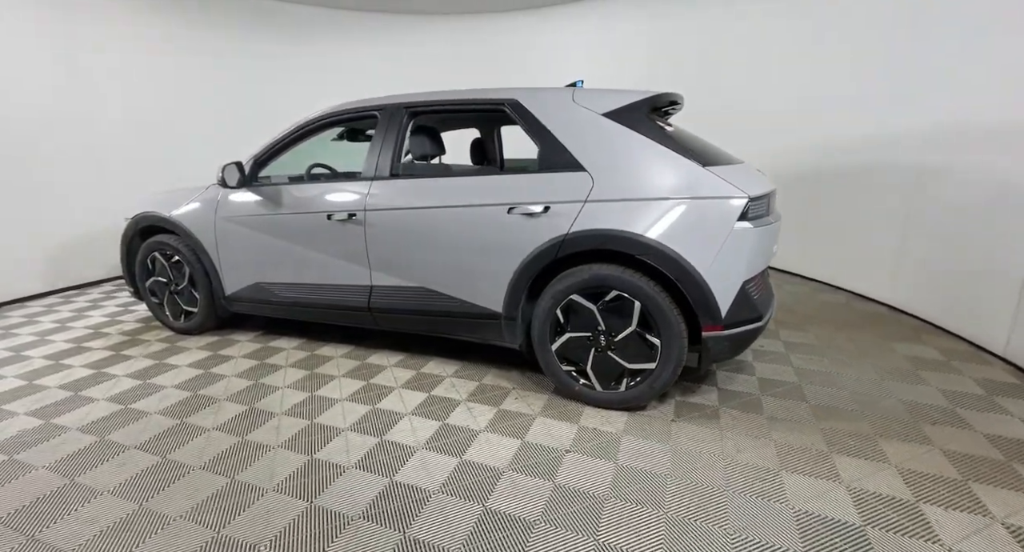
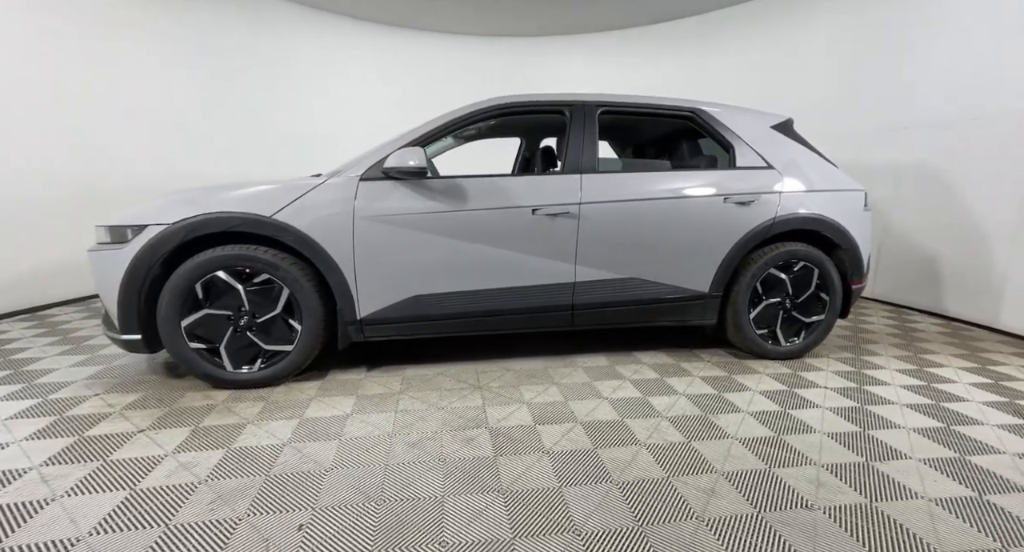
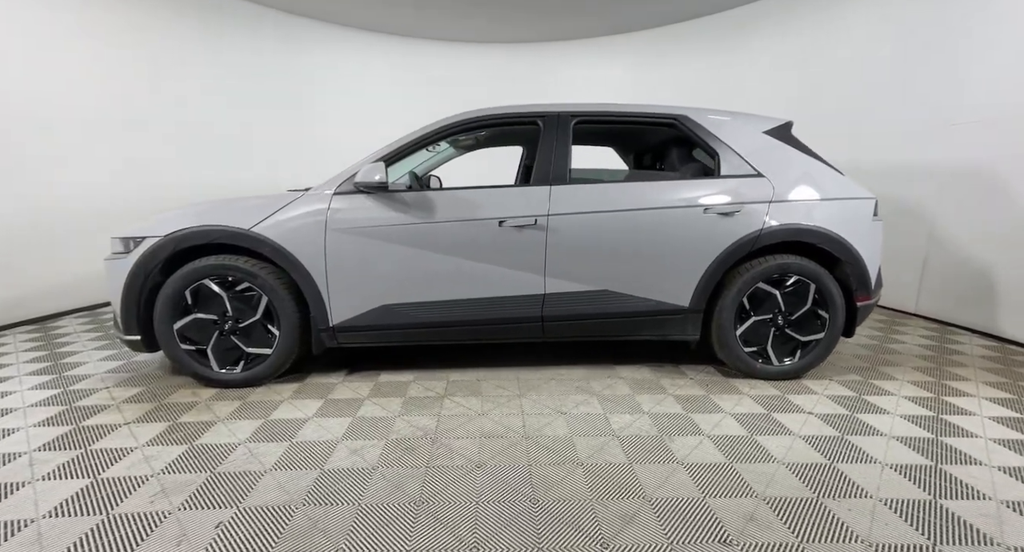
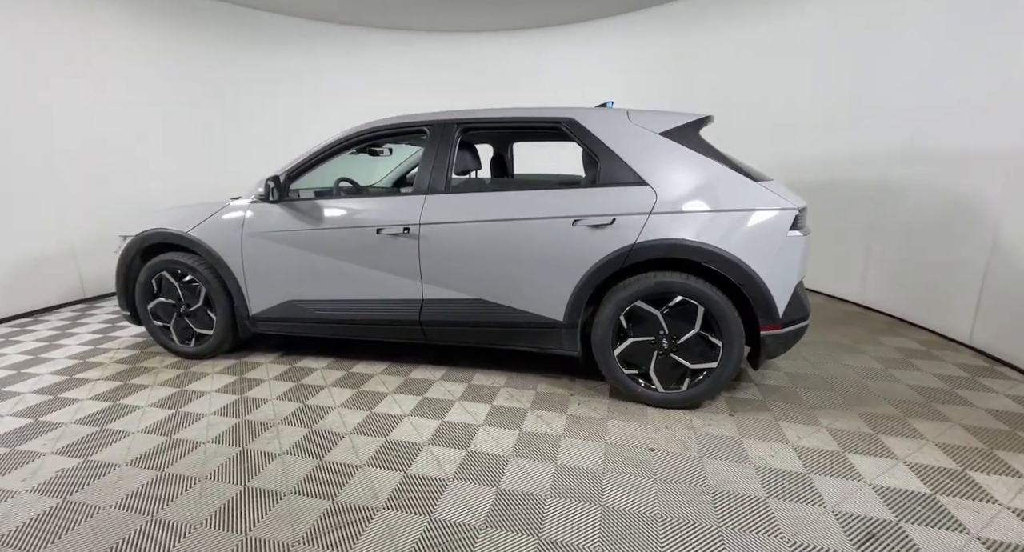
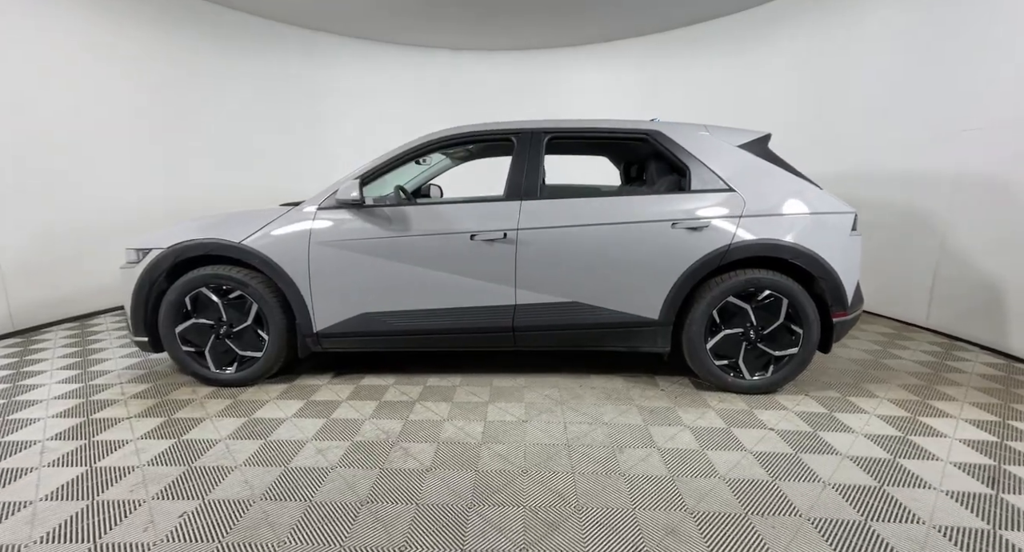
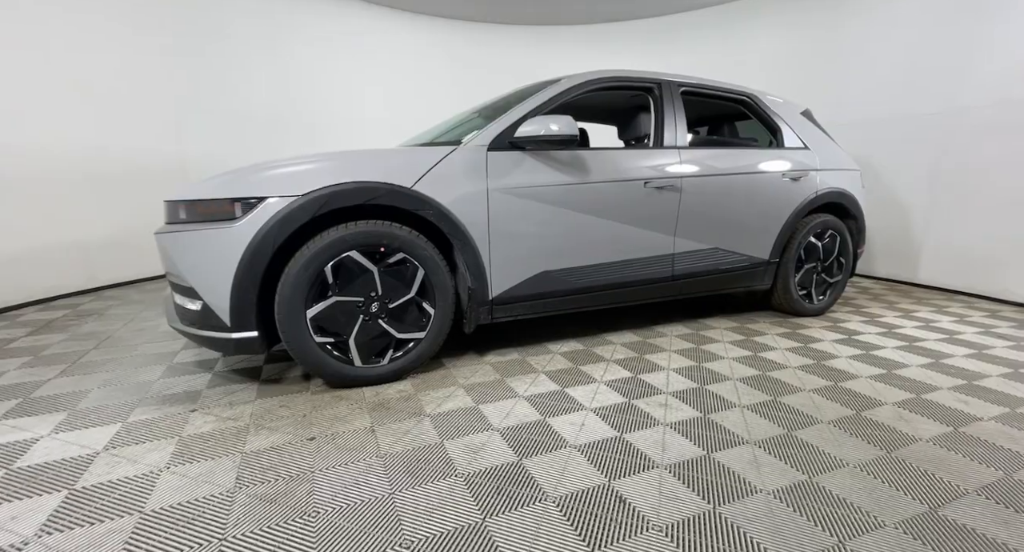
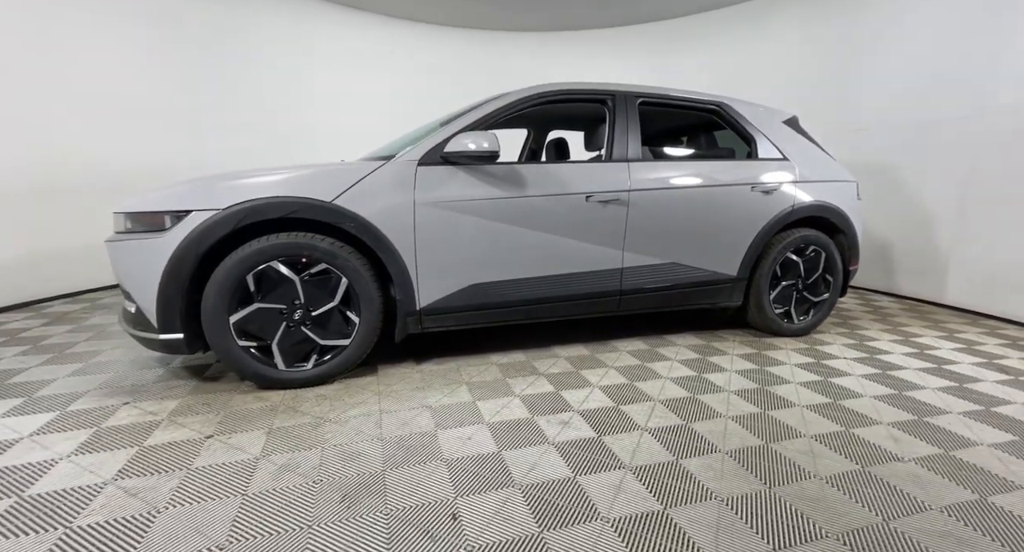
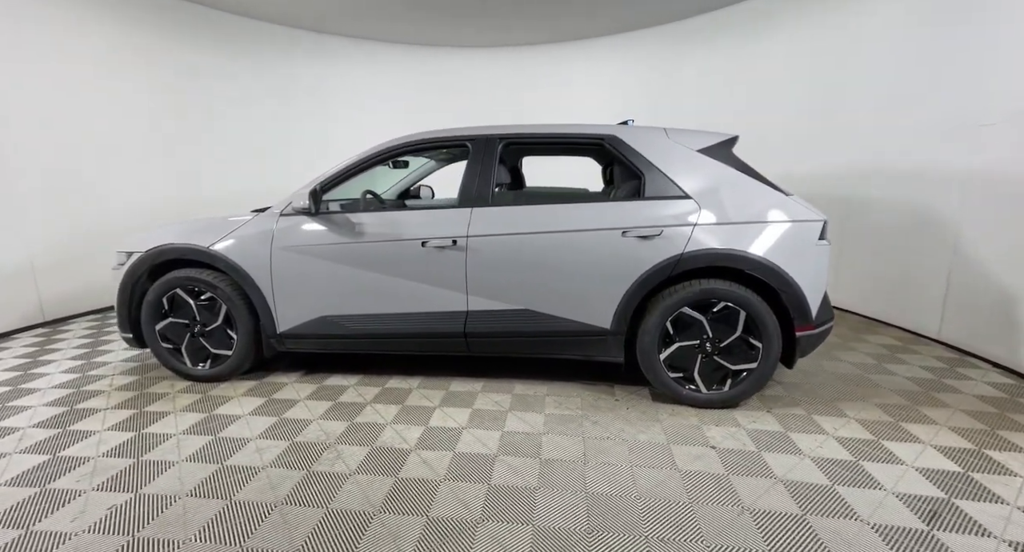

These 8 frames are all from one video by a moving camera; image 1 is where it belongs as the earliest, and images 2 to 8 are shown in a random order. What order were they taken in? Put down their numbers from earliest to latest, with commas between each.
4, 8, 5, 3, 2, 7, 6
